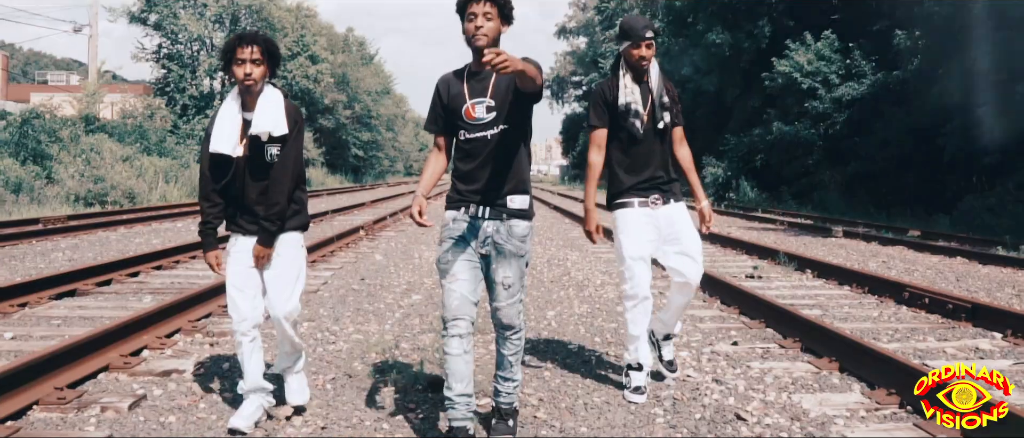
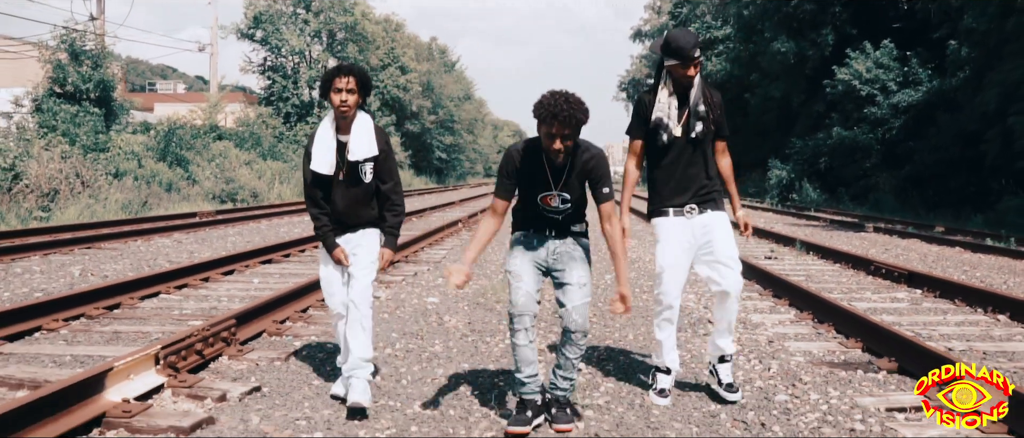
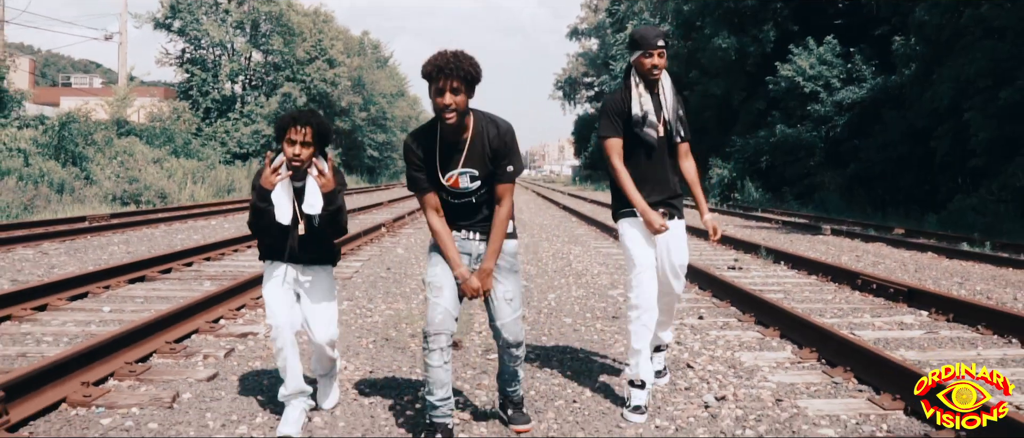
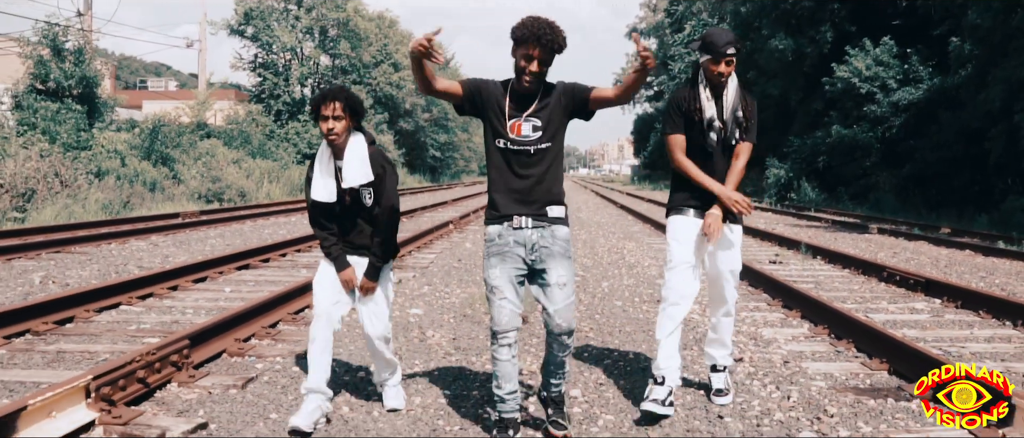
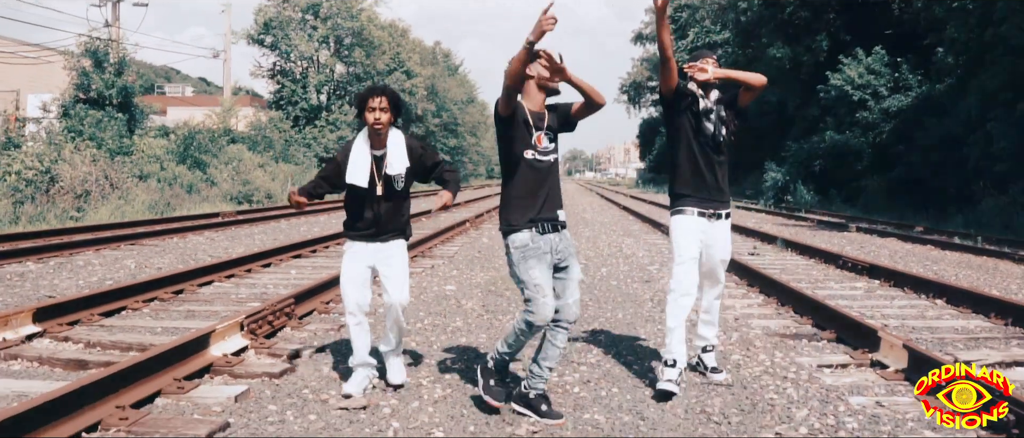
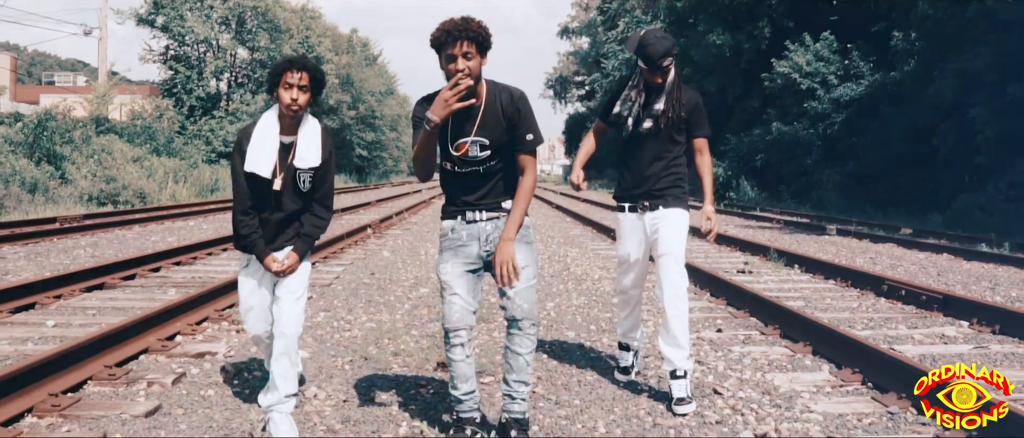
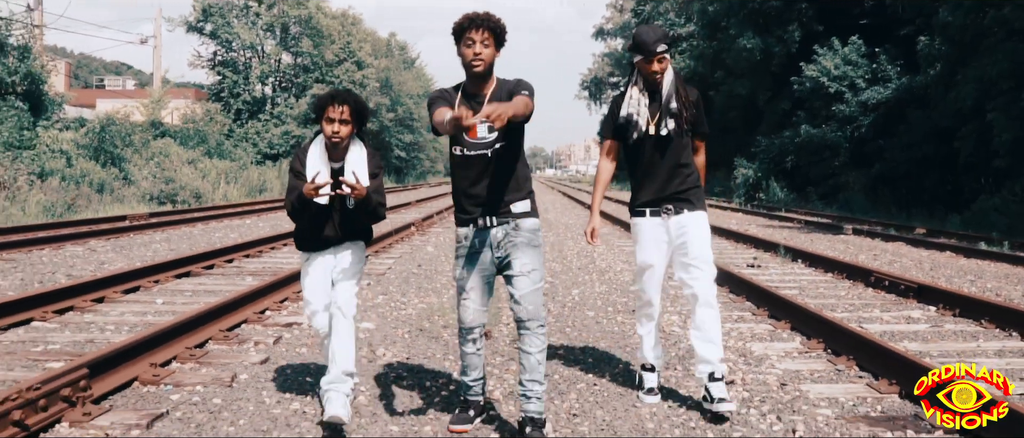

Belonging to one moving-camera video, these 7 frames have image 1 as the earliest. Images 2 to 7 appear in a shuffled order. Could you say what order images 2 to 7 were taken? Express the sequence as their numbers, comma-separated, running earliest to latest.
6, 3, 7, 4, 2, 5
